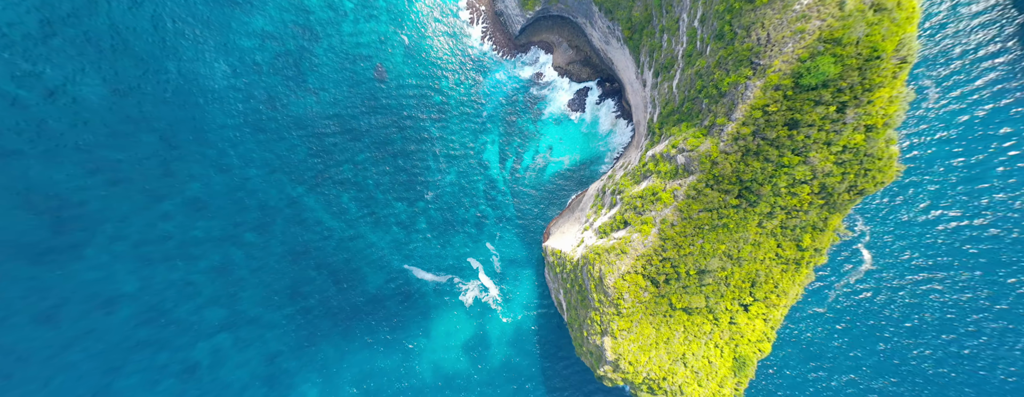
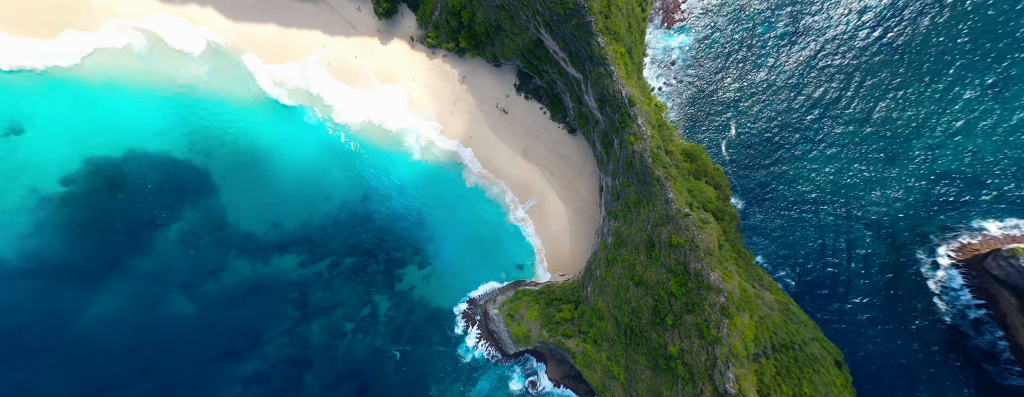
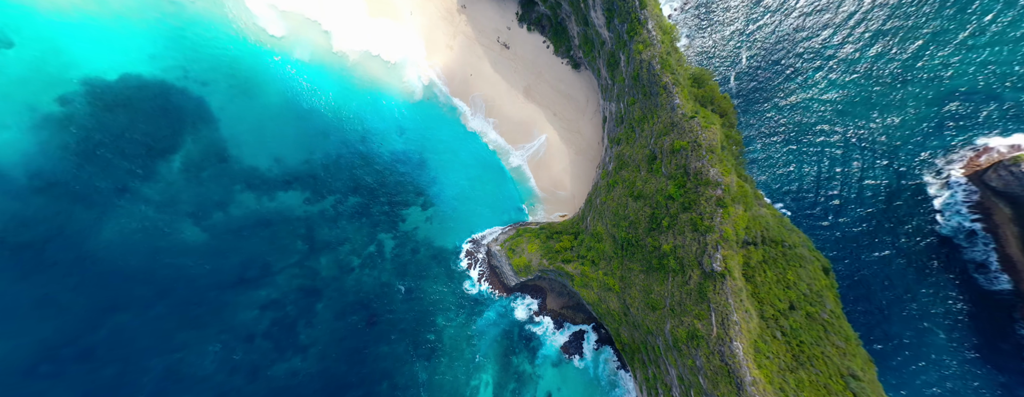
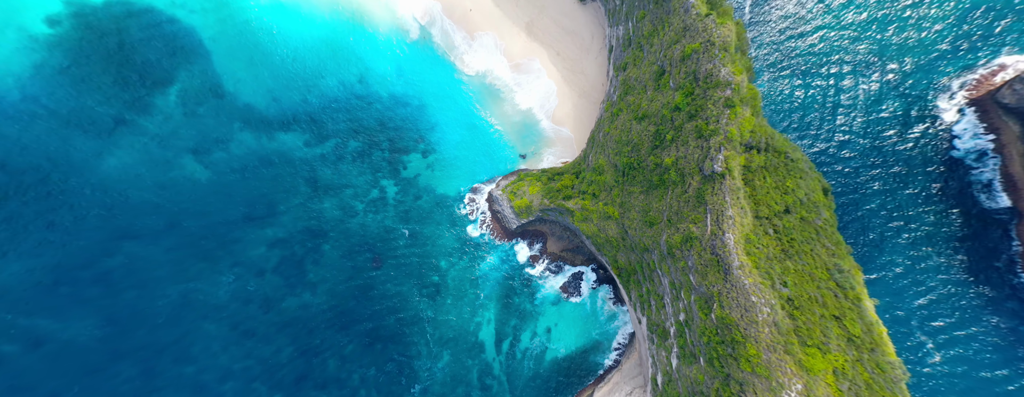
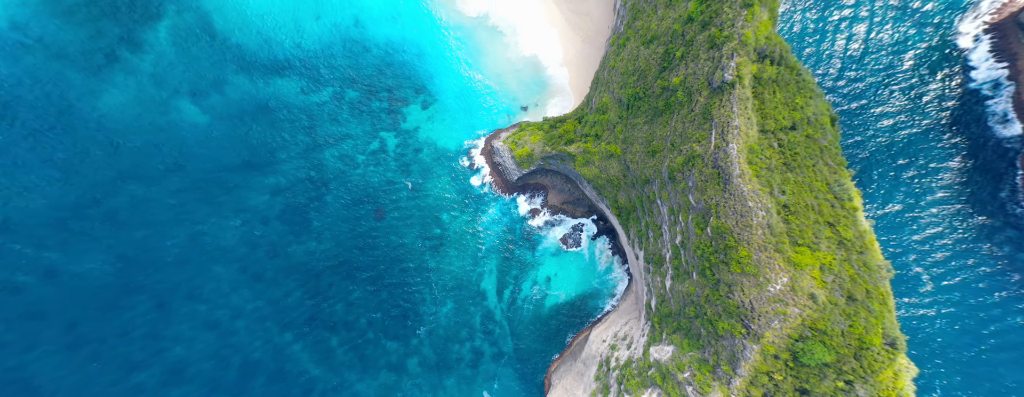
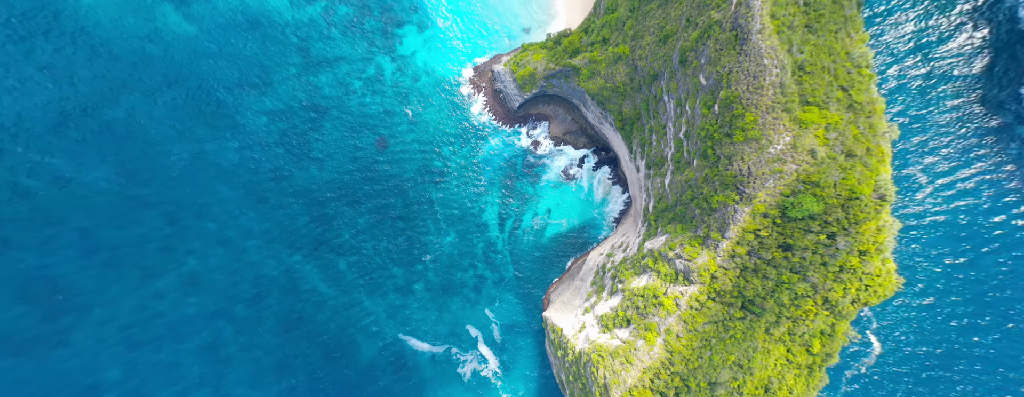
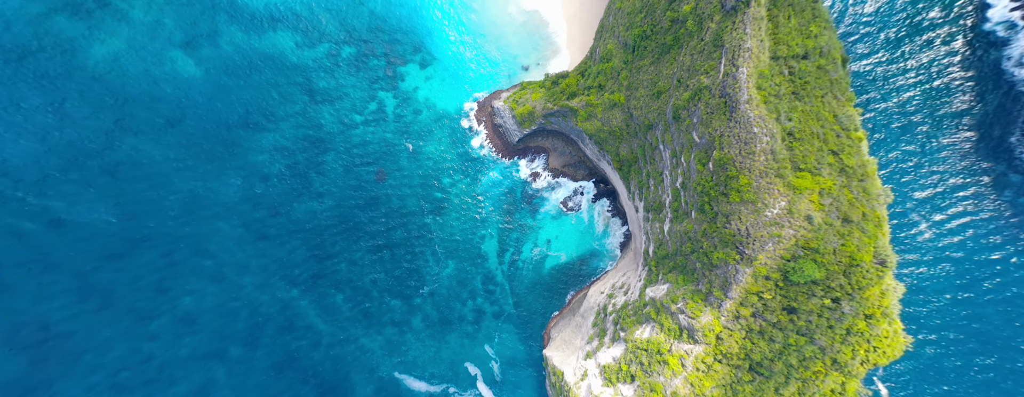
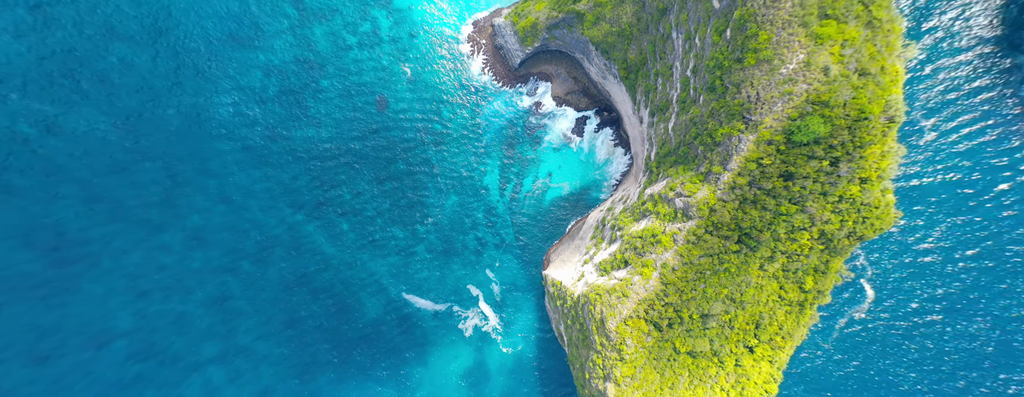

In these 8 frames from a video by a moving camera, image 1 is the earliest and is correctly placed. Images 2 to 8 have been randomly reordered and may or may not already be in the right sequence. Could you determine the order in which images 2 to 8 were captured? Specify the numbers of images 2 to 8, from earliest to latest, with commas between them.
8, 6, 7, 5, 4, 3, 2
